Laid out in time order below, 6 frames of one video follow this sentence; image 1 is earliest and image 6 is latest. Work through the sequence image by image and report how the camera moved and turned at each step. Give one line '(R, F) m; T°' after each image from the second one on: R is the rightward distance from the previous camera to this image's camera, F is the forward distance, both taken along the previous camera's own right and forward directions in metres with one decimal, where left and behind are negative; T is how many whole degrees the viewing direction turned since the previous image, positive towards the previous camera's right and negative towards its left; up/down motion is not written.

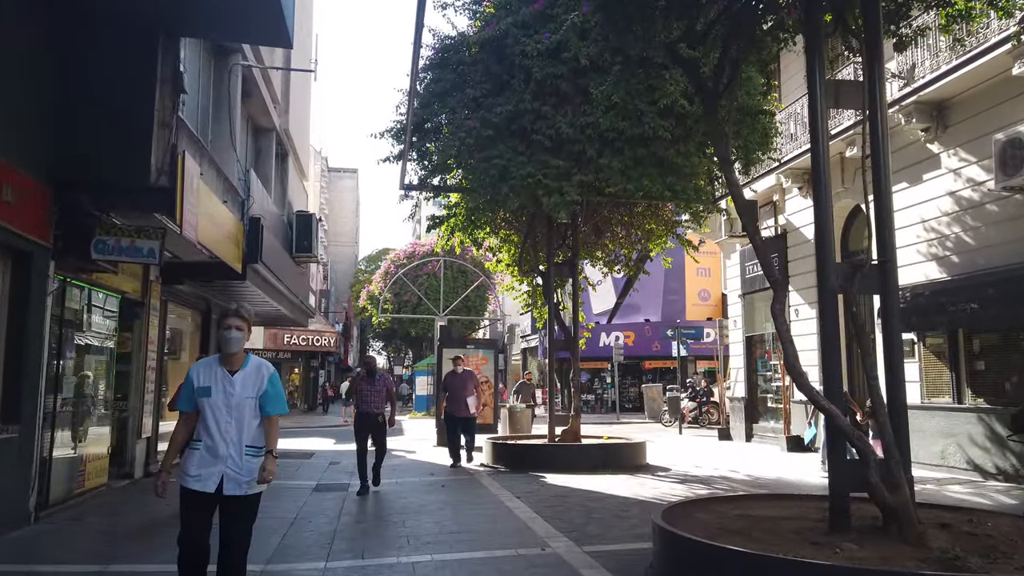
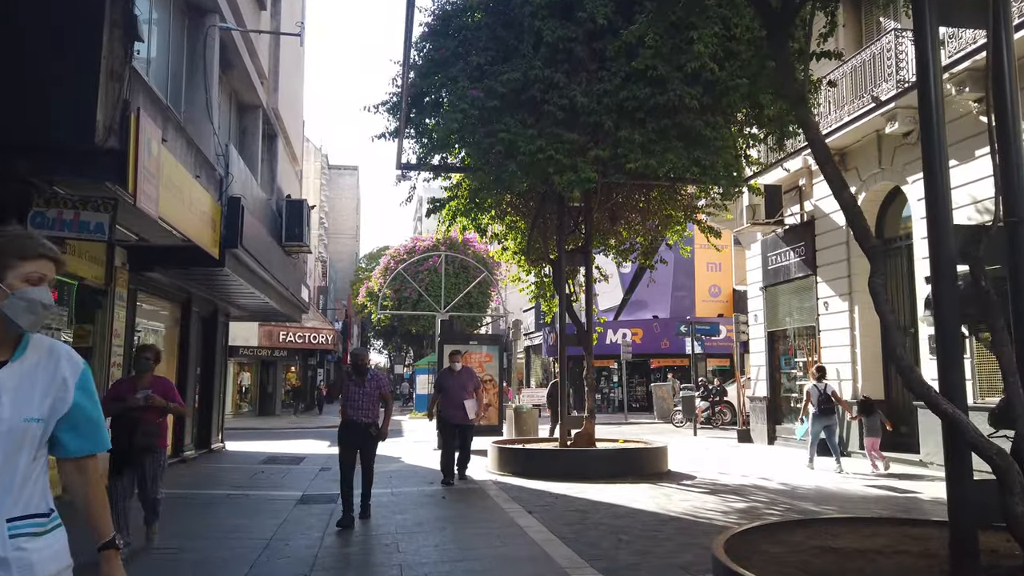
(-0.1, +1.2) m; 0°
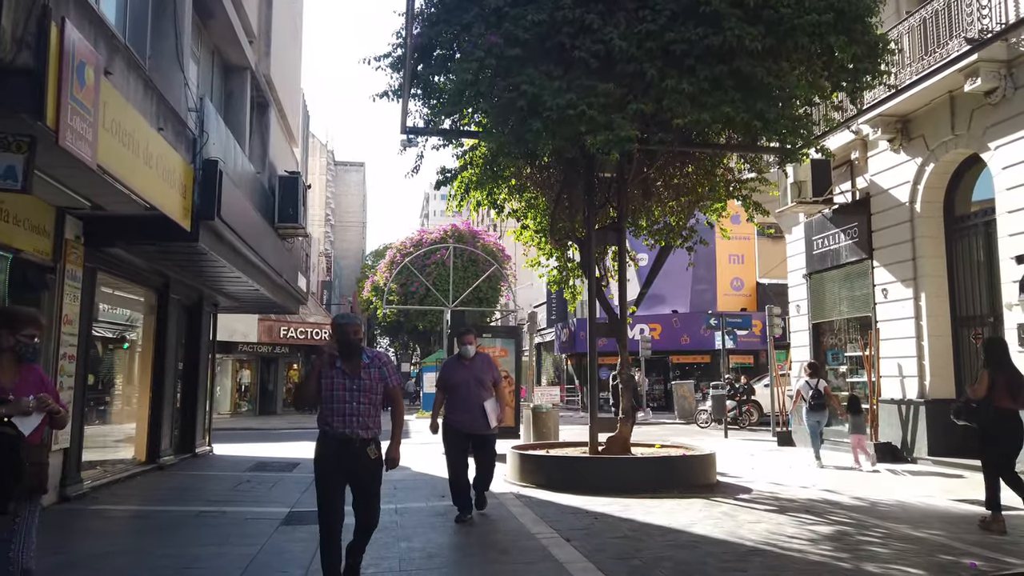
(-0.2, +1.6) m; -1°
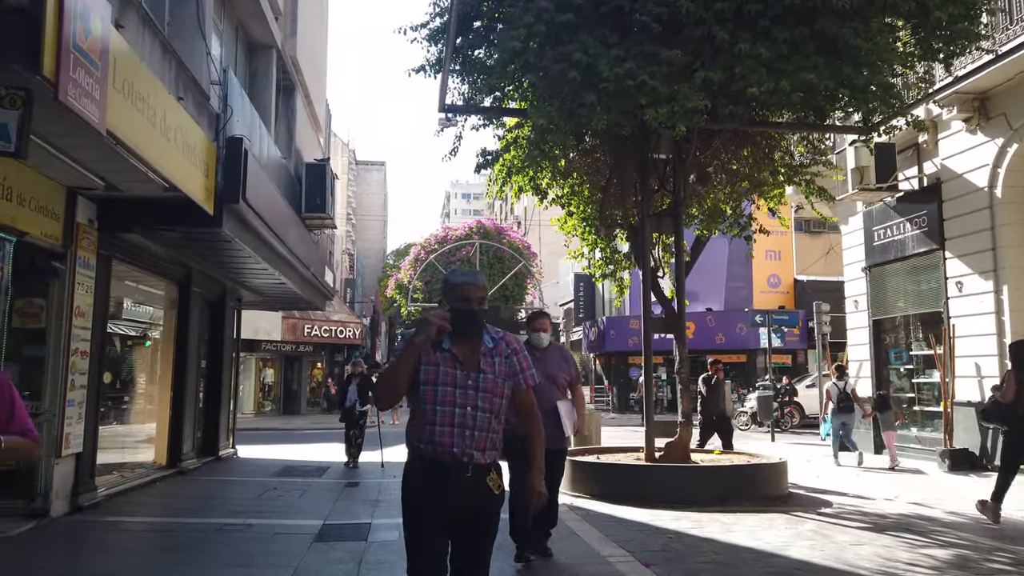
(-0.4, +0.8) m; -2°
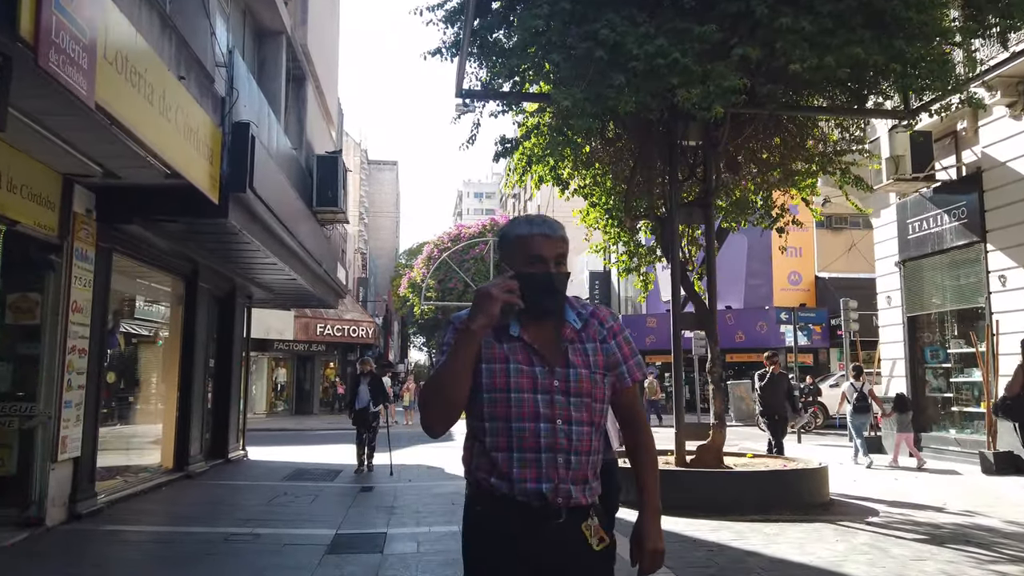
(-0.1, +0.5) m; -1°
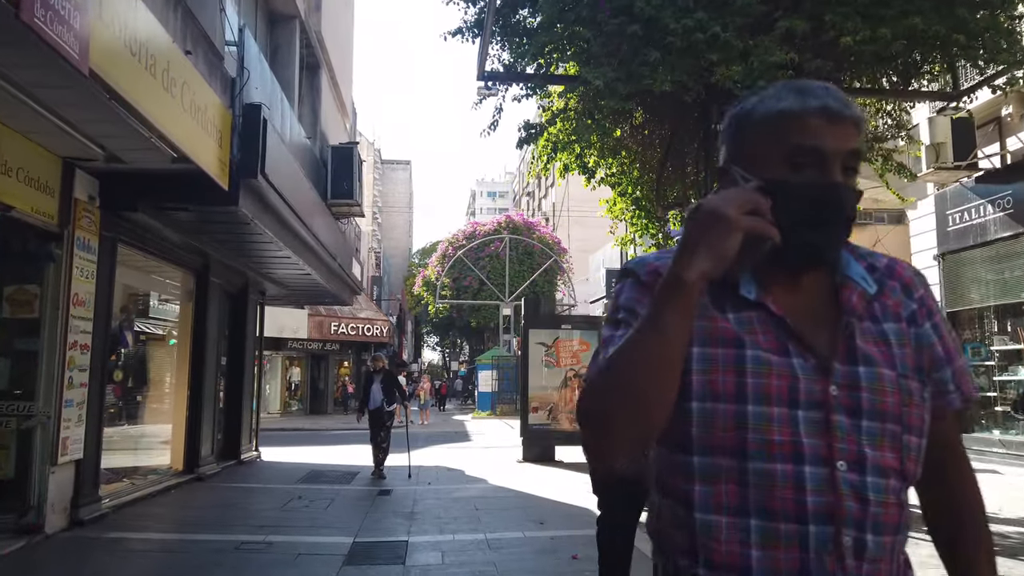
(-0.1, +0.5) m; -1°
